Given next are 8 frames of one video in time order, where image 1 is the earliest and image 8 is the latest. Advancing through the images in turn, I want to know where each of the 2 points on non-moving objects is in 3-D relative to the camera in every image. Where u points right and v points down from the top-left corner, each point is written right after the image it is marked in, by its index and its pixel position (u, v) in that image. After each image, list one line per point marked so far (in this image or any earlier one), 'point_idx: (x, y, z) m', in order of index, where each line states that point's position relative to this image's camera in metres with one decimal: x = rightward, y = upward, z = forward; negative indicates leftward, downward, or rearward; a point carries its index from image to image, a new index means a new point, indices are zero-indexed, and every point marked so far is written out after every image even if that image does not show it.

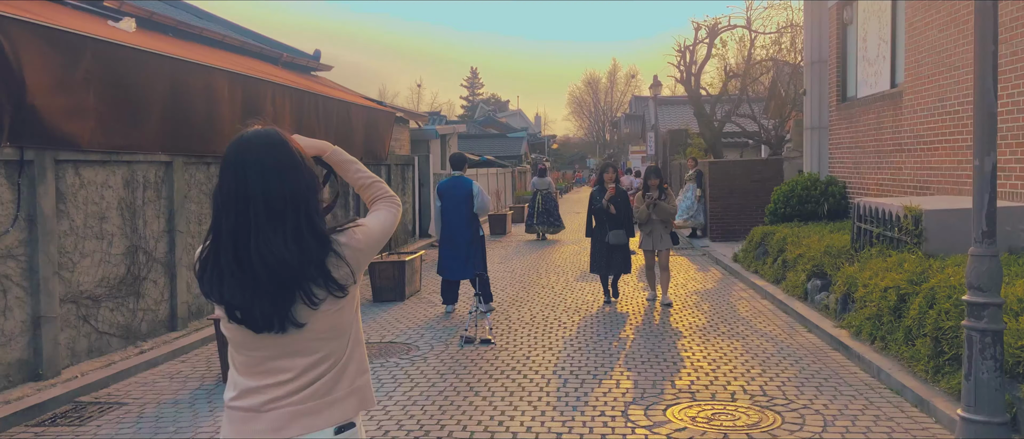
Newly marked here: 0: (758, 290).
0: (+3.5, -1.0, +9.5) m
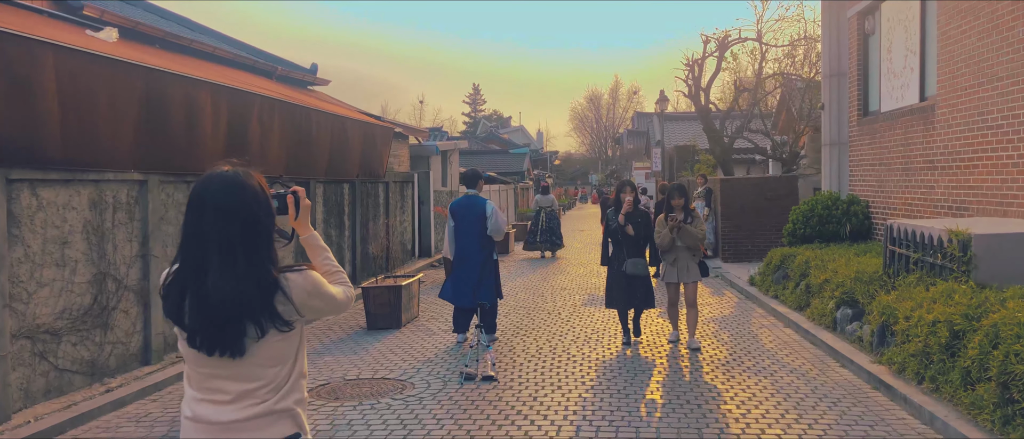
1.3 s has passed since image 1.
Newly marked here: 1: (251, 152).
0: (+3.5, -1.3, +8.9) m
1: (-3.1, +0.8, +7.9) m
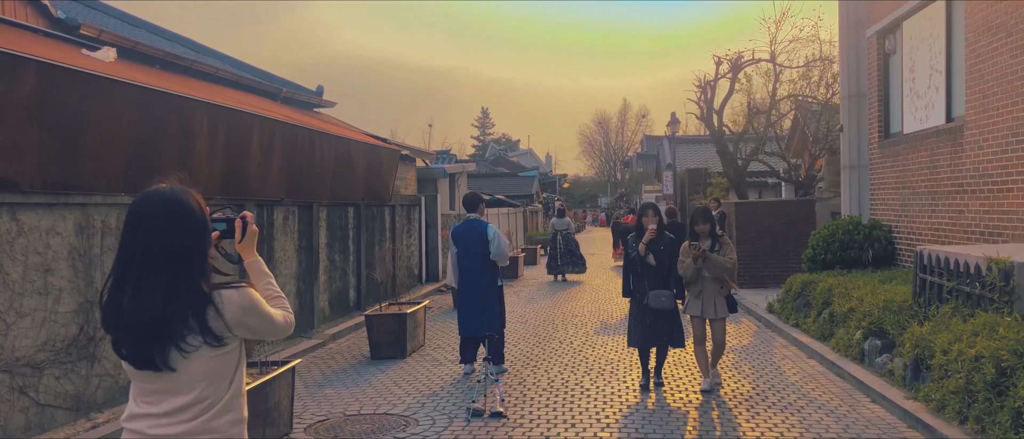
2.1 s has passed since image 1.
0: (+3.6, -1.6, +8.5) m
1: (-3.0, +0.5, +7.6) m
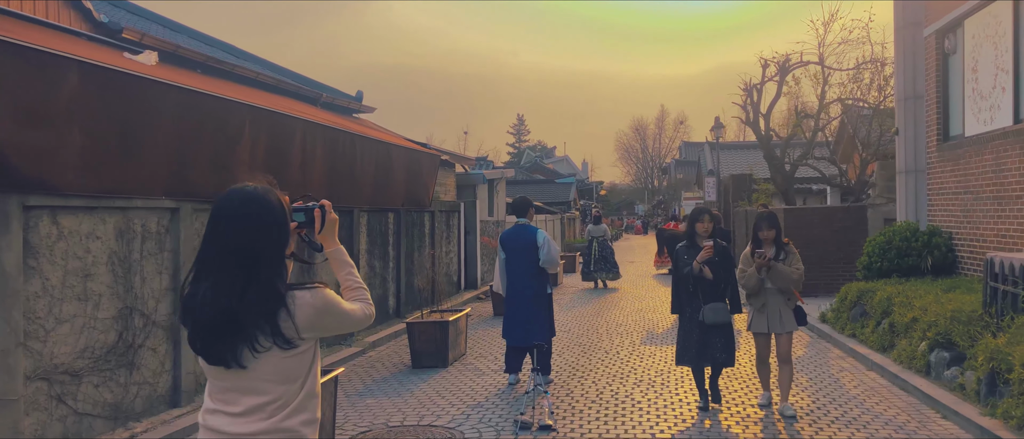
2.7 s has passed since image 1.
0: (+4.2, -1.7, +8.0) m
1: (-2.5, +0.4, +7.5) m
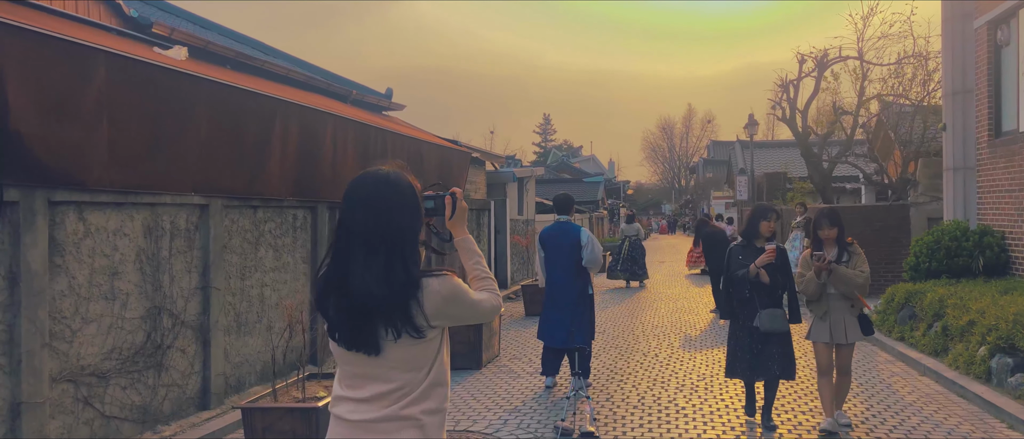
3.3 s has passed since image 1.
0: (+4.6, -1.7, +7.6) m
1: (-2.1, +0.5, +7.3) m
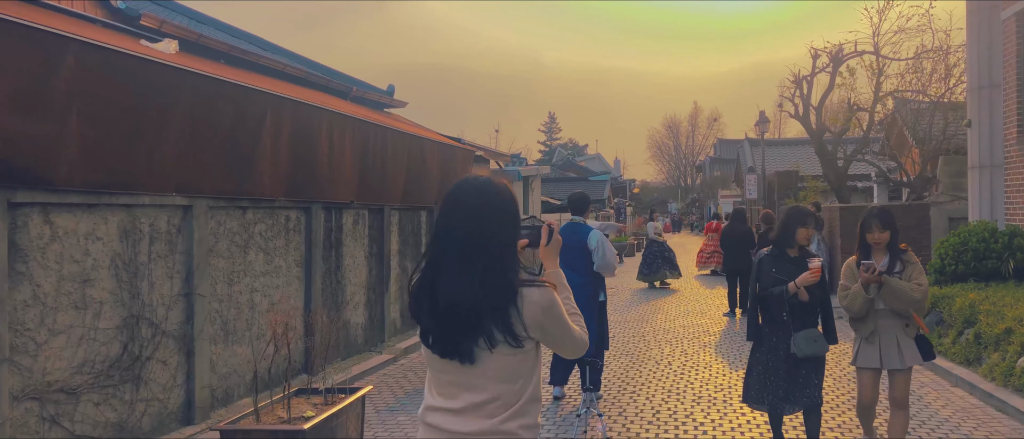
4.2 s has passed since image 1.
0: (+4.6, -1.7, +7.1) m
1: (-2.0, +0.4, +6.9) m
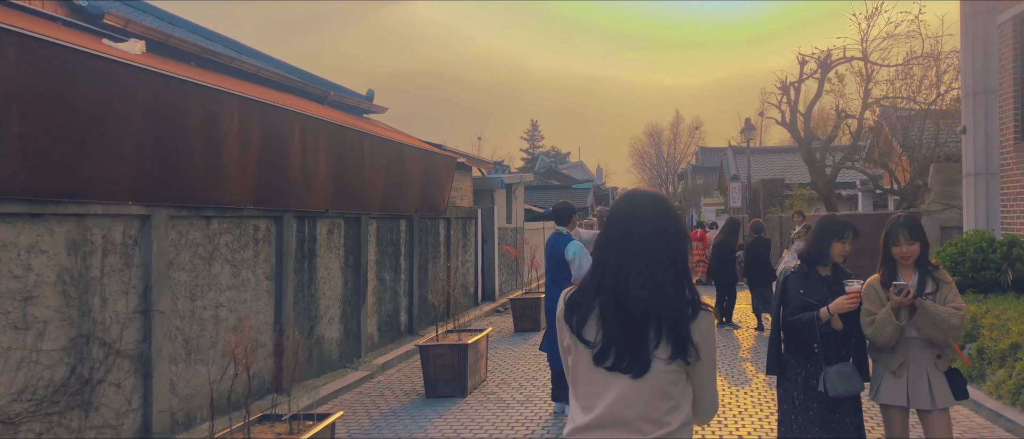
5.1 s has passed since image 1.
0: (+4.5, -1.8, +6.9) m
1: (-2.2, +0.4, +6.6) m
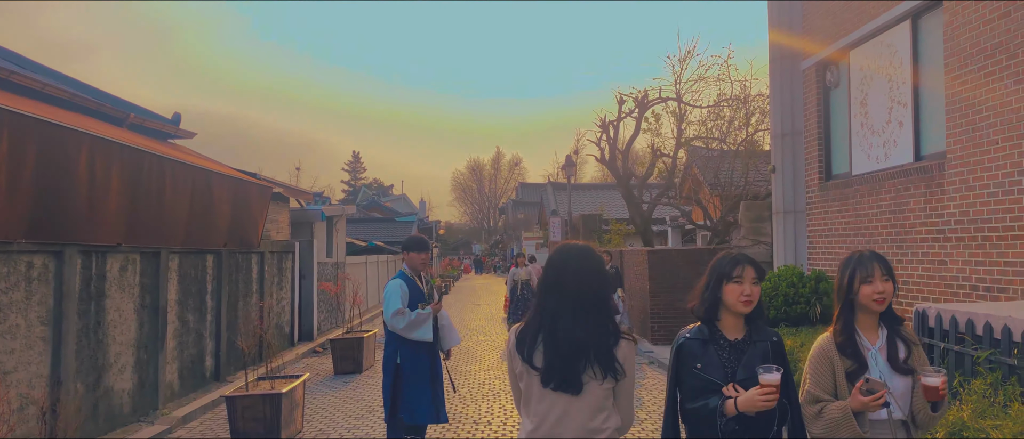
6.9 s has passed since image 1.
0: (+2.8, -2.2, +7.2) m
1: (-3.6, +0.1, +5.3) m
